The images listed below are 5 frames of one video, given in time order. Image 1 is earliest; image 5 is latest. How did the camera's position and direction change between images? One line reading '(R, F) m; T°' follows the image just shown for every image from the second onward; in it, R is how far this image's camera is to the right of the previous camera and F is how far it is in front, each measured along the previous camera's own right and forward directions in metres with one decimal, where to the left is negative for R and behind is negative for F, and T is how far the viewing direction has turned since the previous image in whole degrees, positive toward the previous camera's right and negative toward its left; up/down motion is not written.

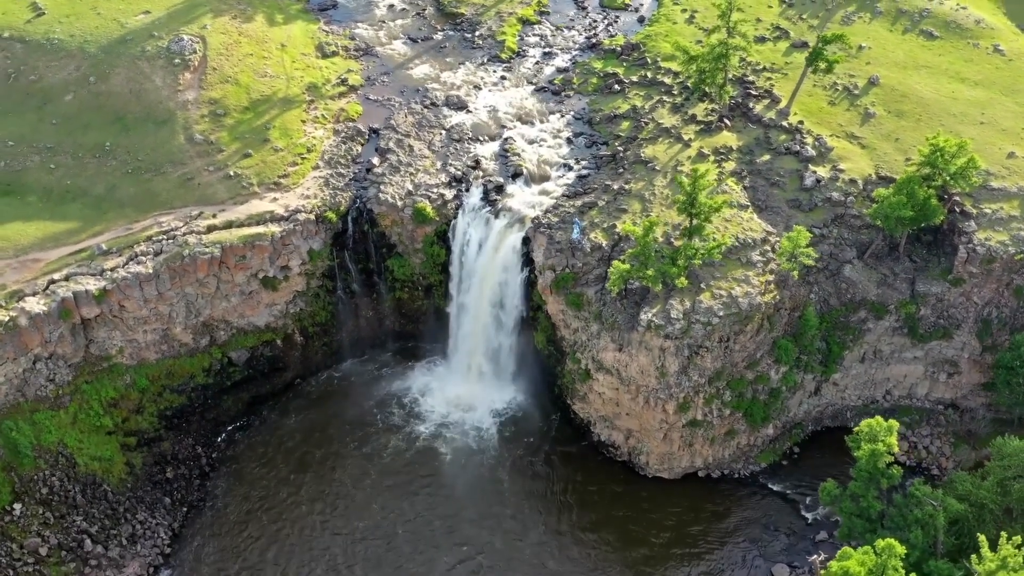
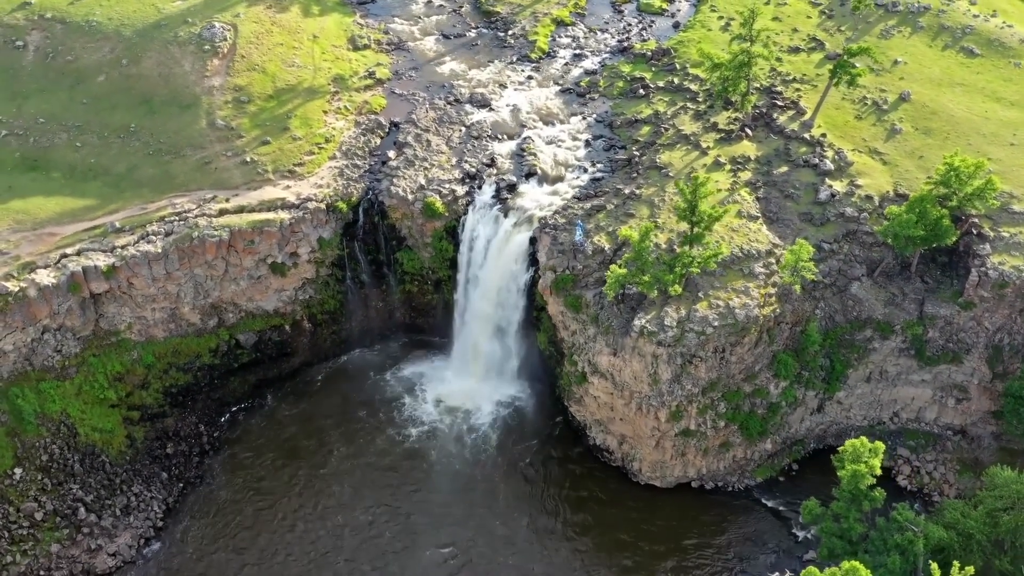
(+1.7, +0.2) m; -2°
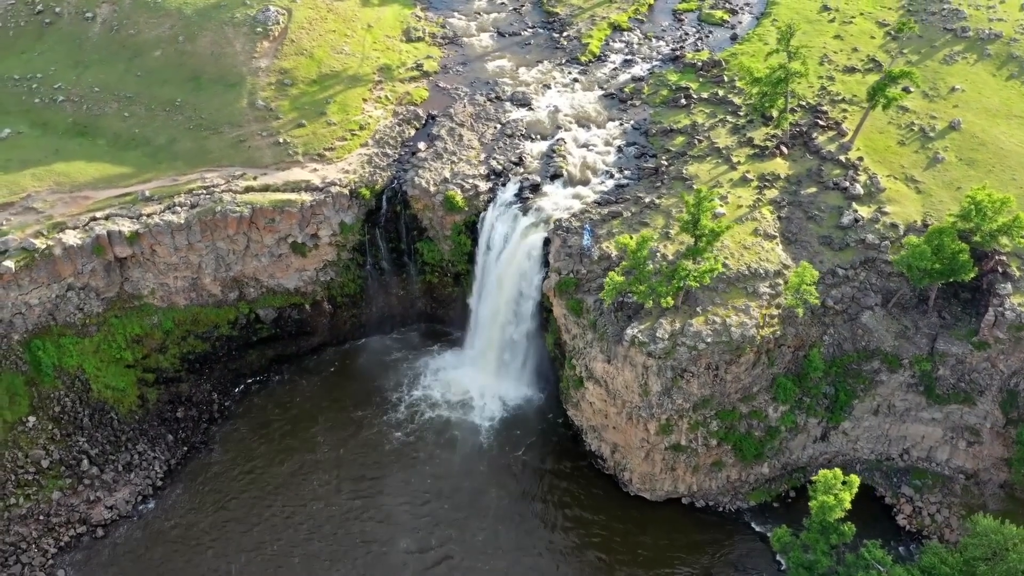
(+2.5, 0.0) m; -4°
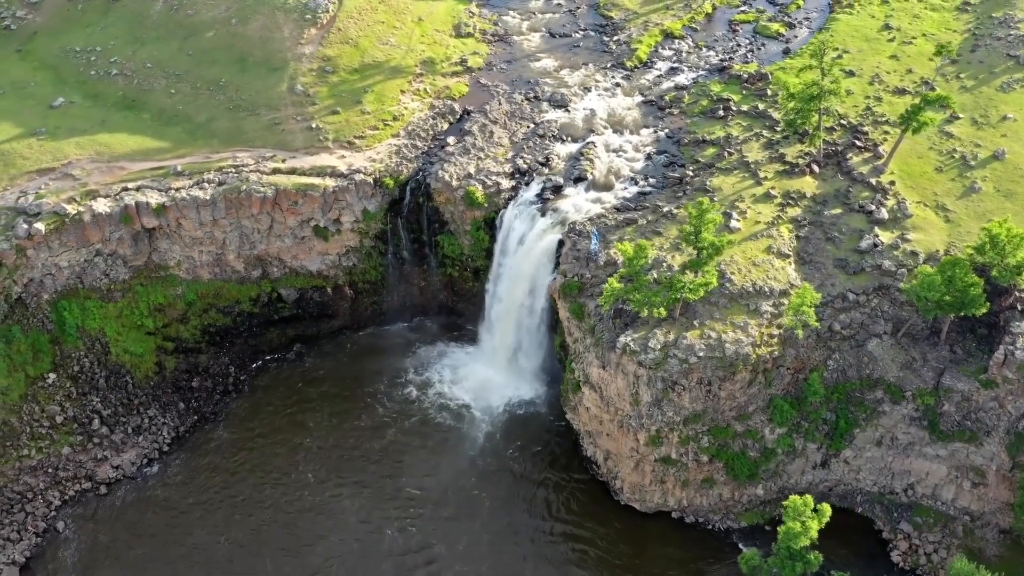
(+2.2, -0.2) m; -4°
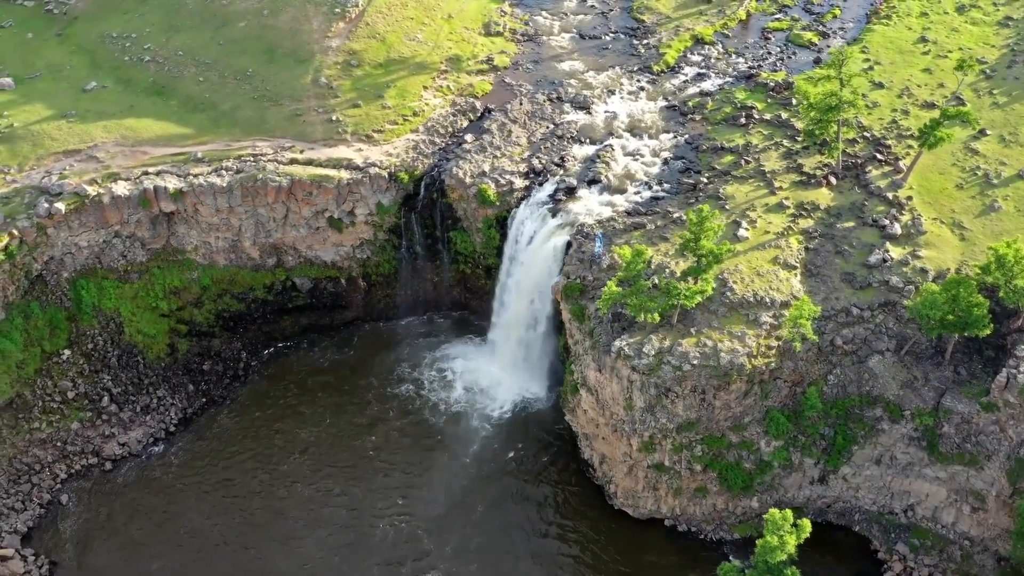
(+1.3, -0.3) m; -2°
